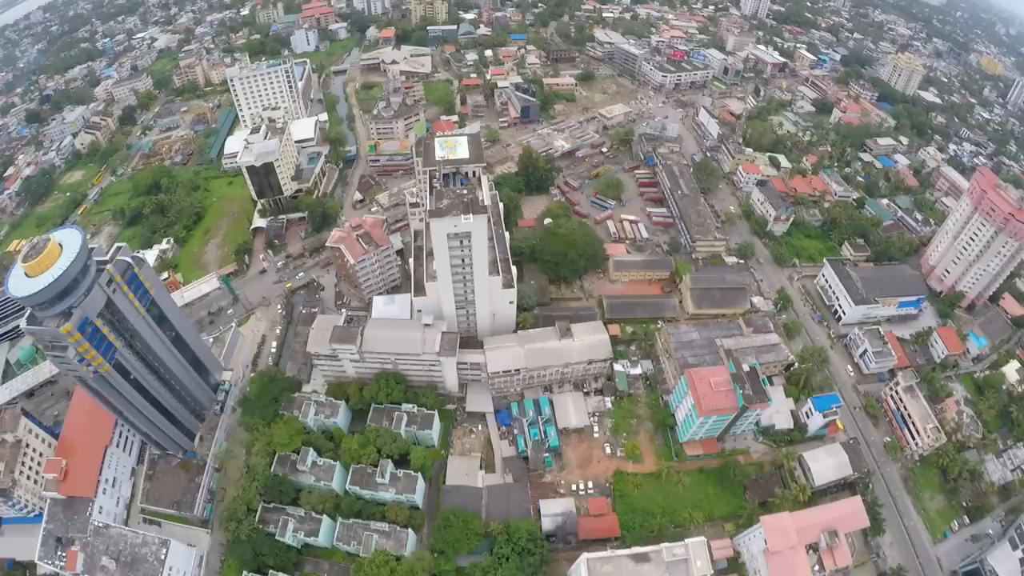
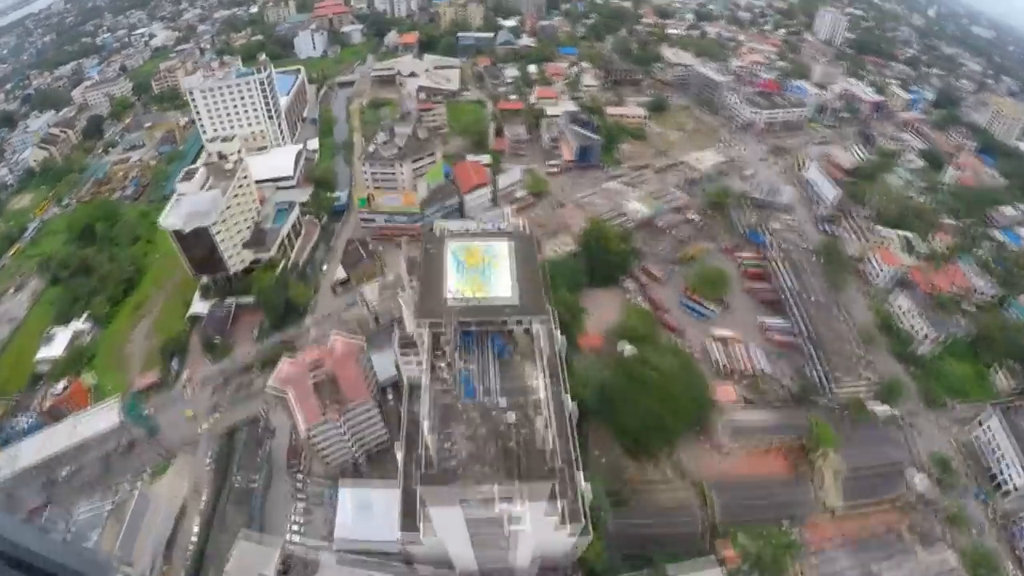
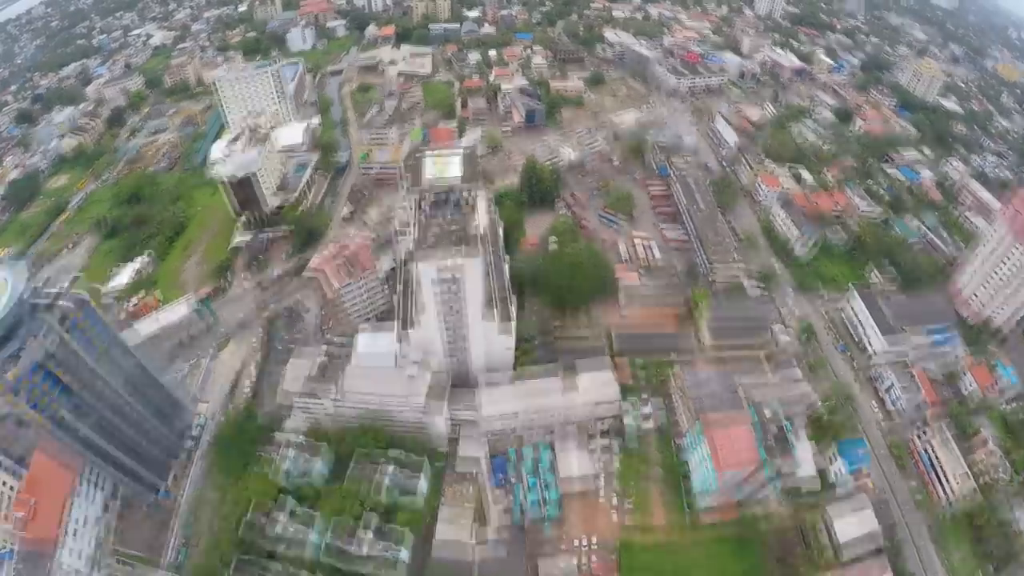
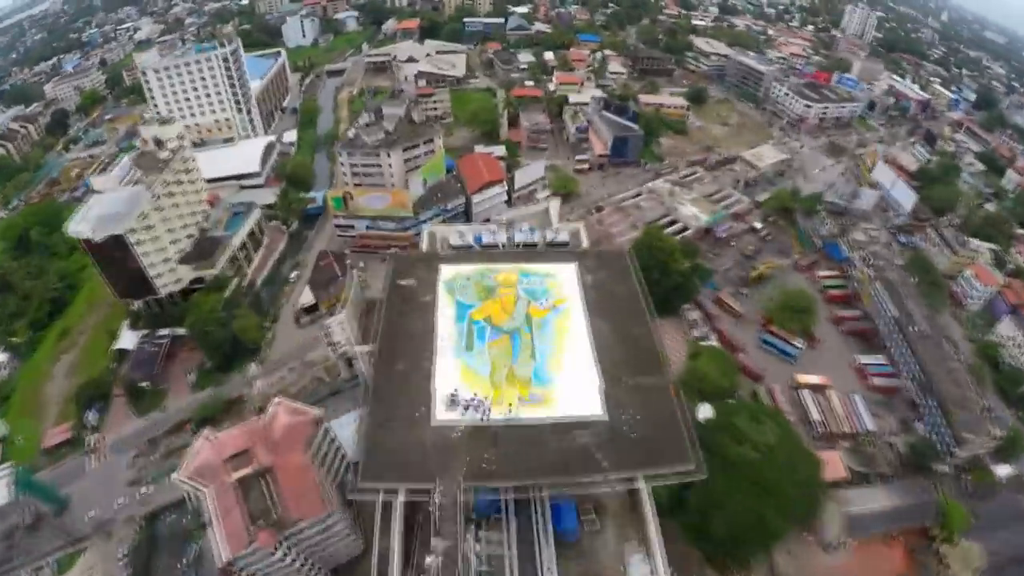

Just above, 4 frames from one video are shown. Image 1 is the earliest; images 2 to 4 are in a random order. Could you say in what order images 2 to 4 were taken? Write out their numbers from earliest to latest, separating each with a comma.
3, 2, 4
